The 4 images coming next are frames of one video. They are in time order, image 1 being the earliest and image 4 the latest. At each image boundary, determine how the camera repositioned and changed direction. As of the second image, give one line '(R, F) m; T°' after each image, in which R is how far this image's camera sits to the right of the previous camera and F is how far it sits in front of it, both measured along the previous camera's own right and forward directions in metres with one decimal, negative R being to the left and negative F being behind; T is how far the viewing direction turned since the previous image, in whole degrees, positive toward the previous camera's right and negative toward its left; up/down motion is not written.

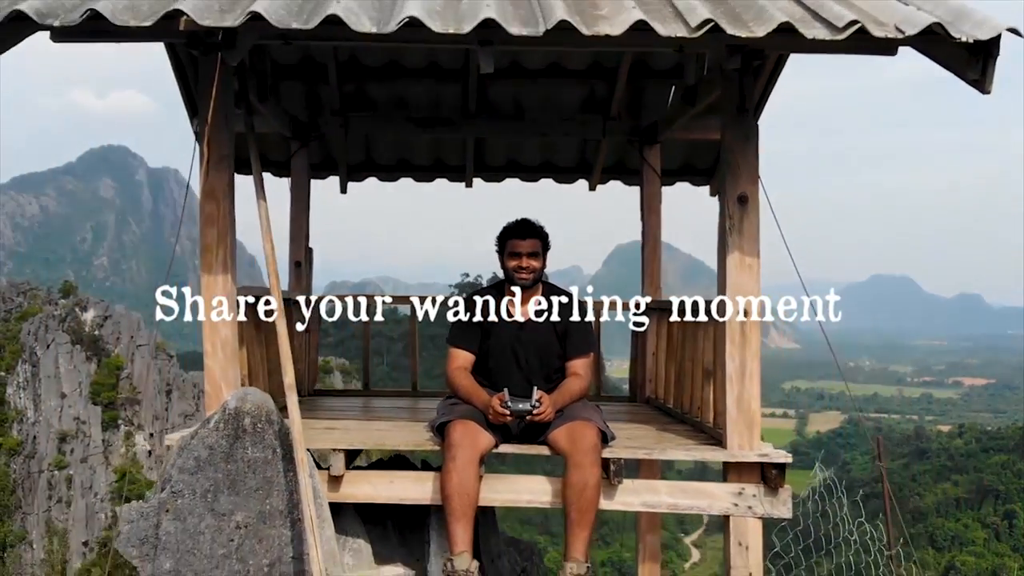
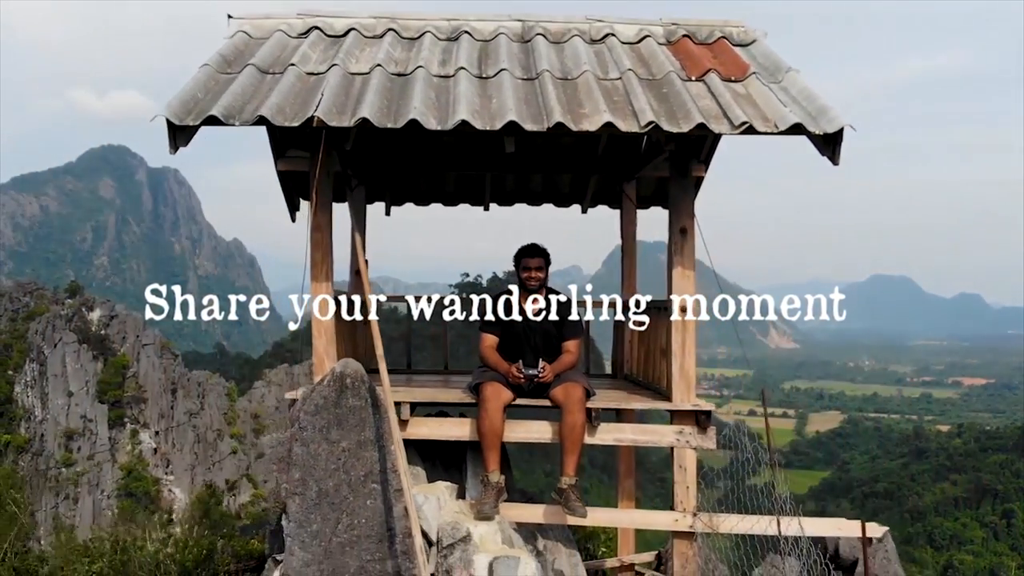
(0.0, -0.5) m; 0°
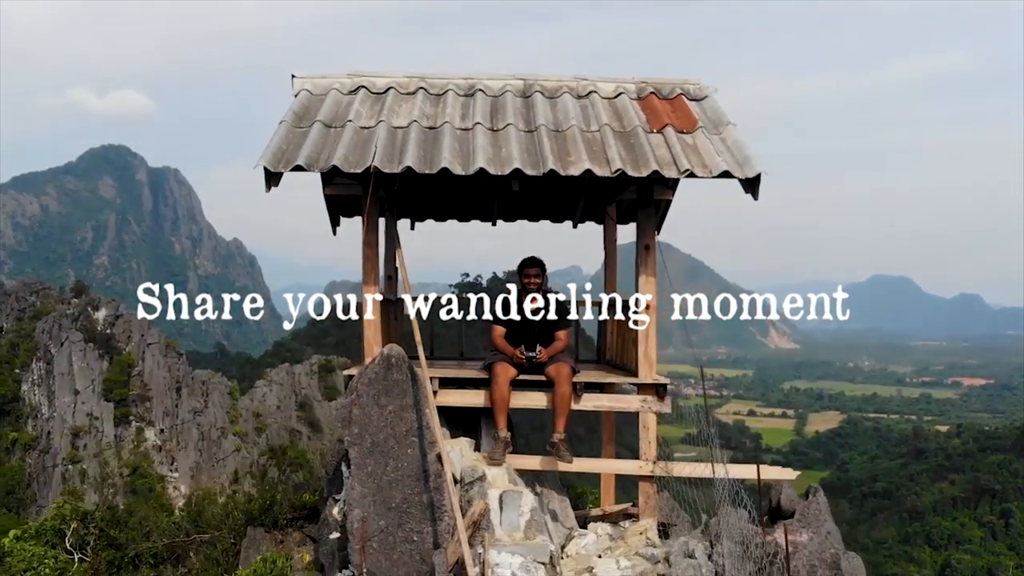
(0.0, -0.5) m; 0°
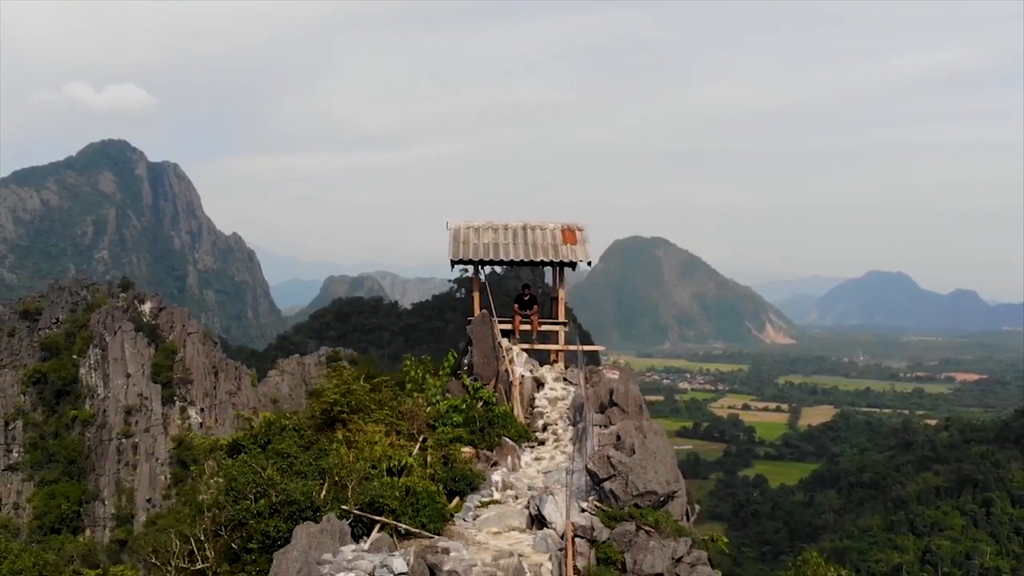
(-0.1, -4.4) m; 0°
